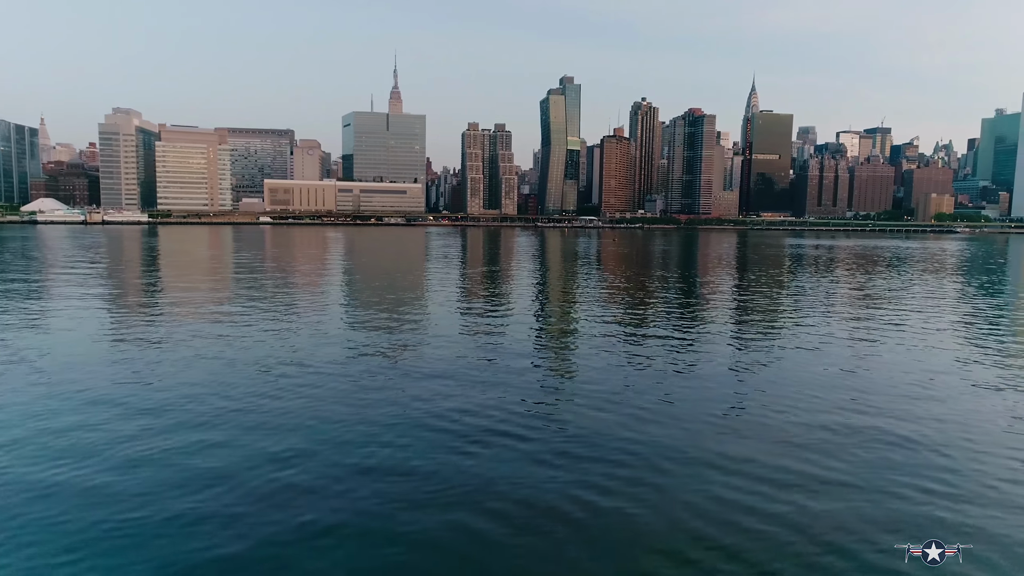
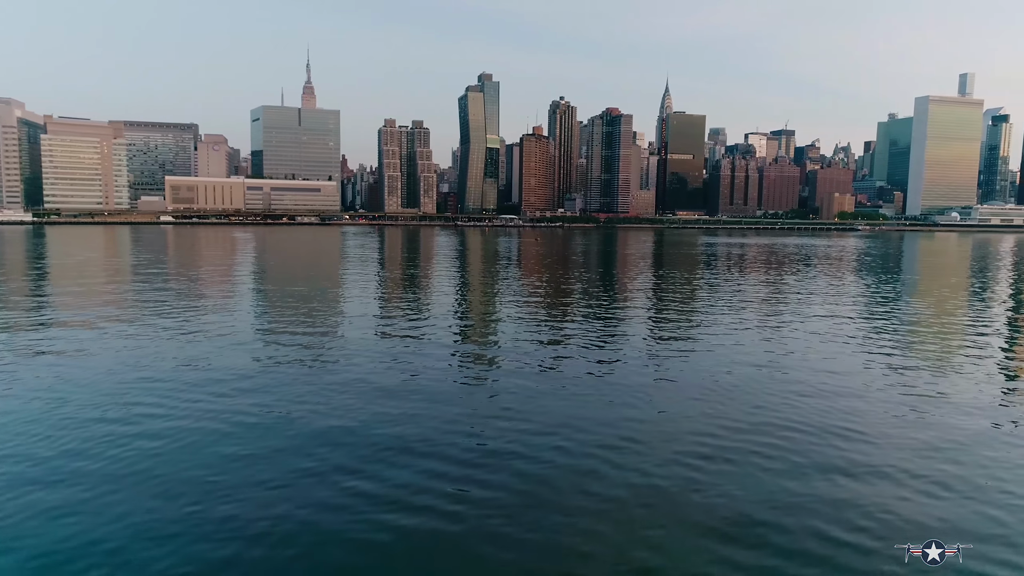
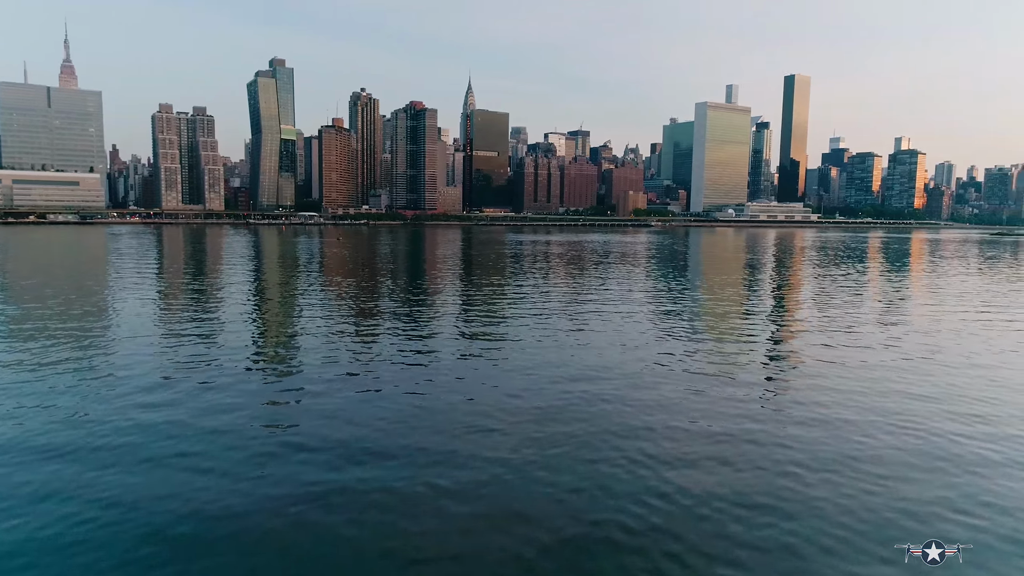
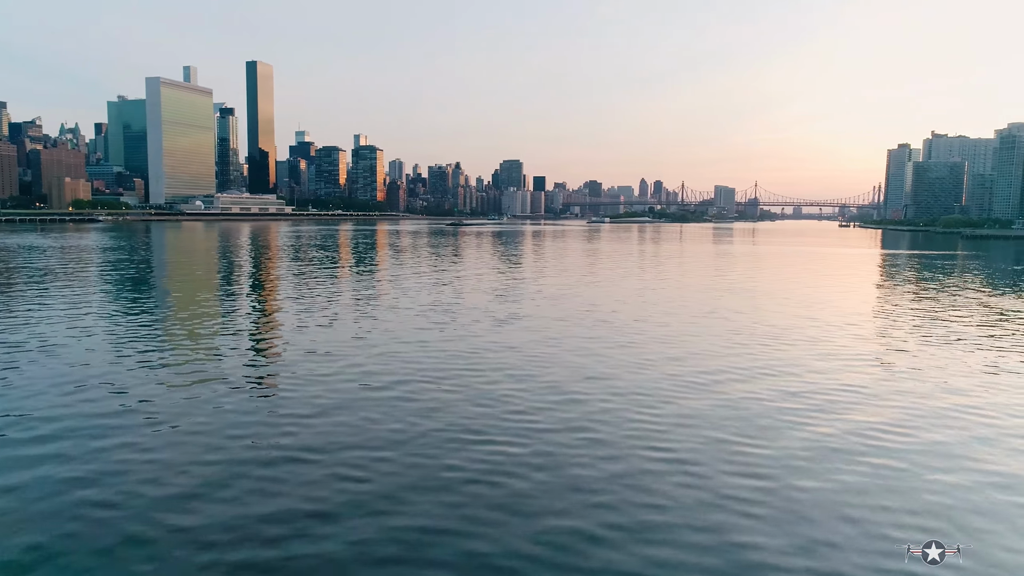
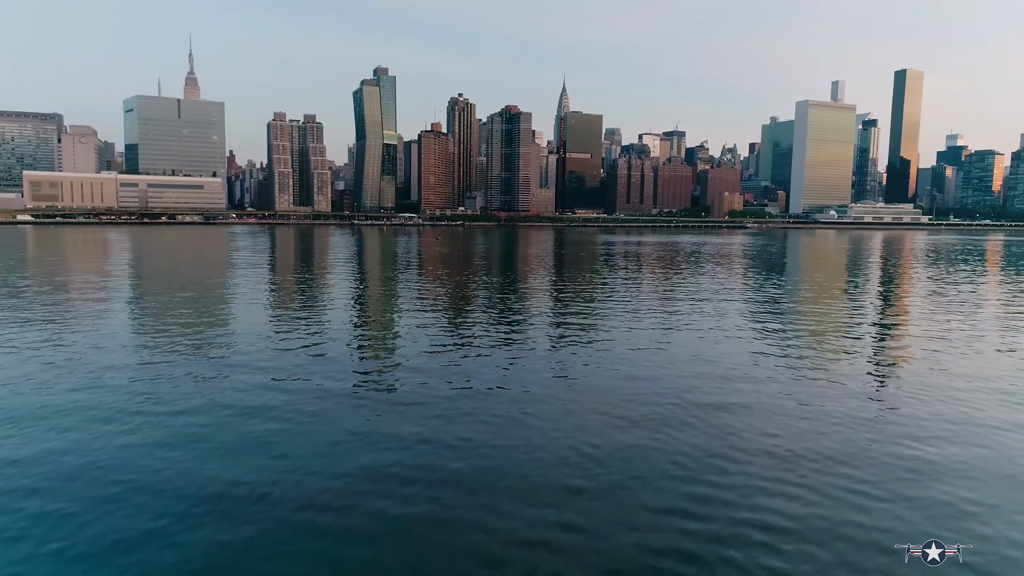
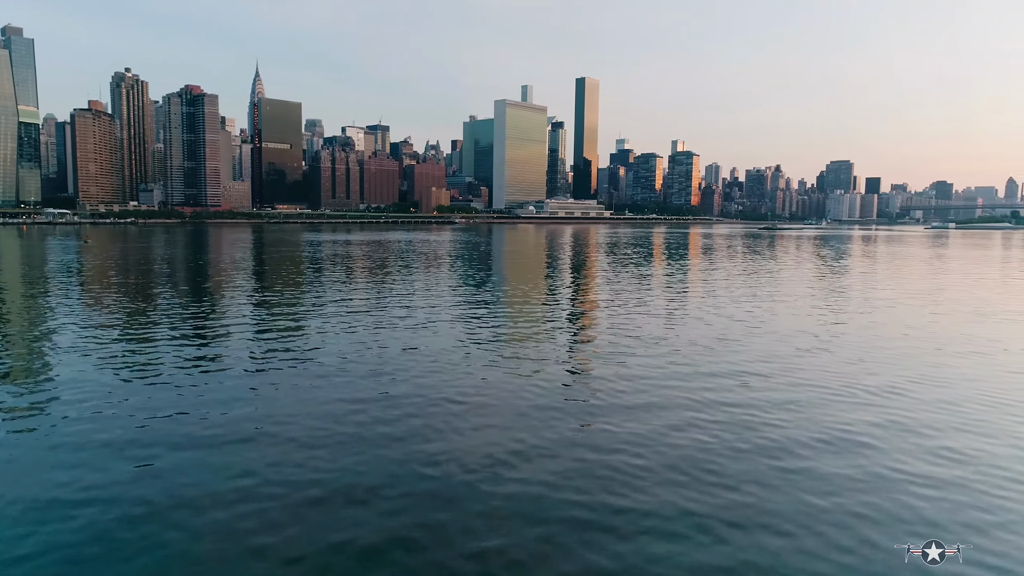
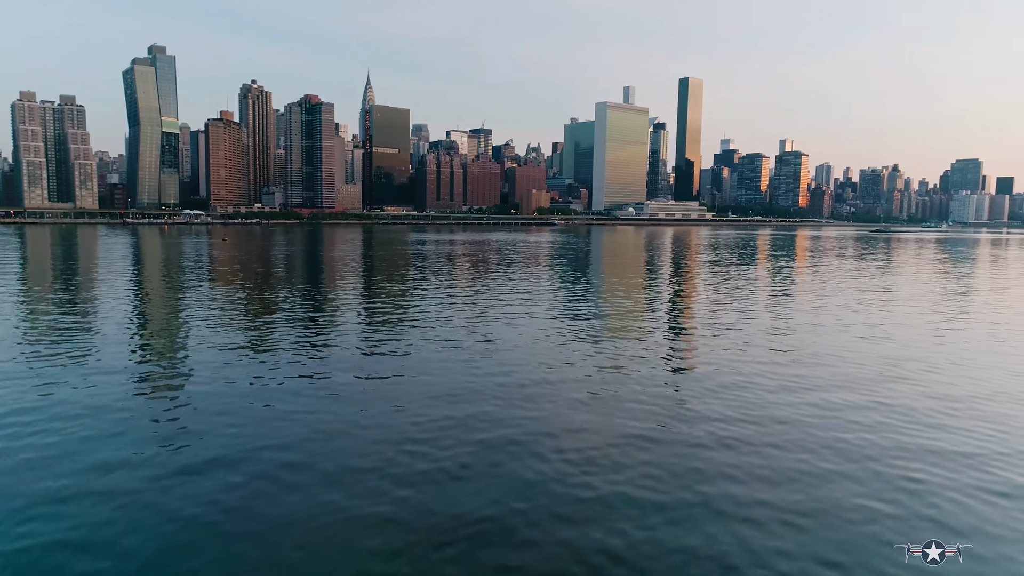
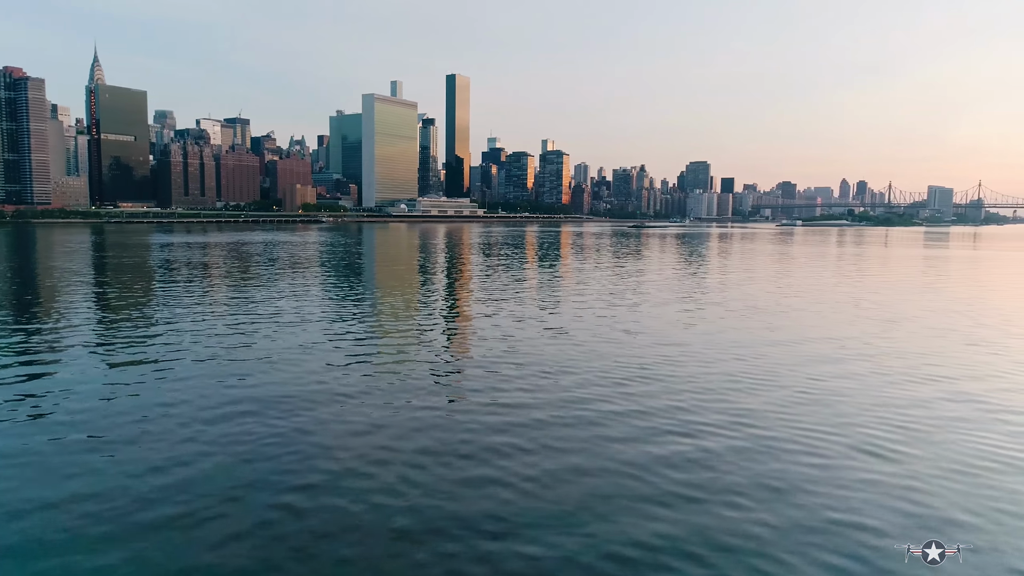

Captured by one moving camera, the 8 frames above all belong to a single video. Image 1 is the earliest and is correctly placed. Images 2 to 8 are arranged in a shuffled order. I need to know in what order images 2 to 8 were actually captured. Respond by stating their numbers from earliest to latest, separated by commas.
2, 5, 3, 7, 6, 8, 4
